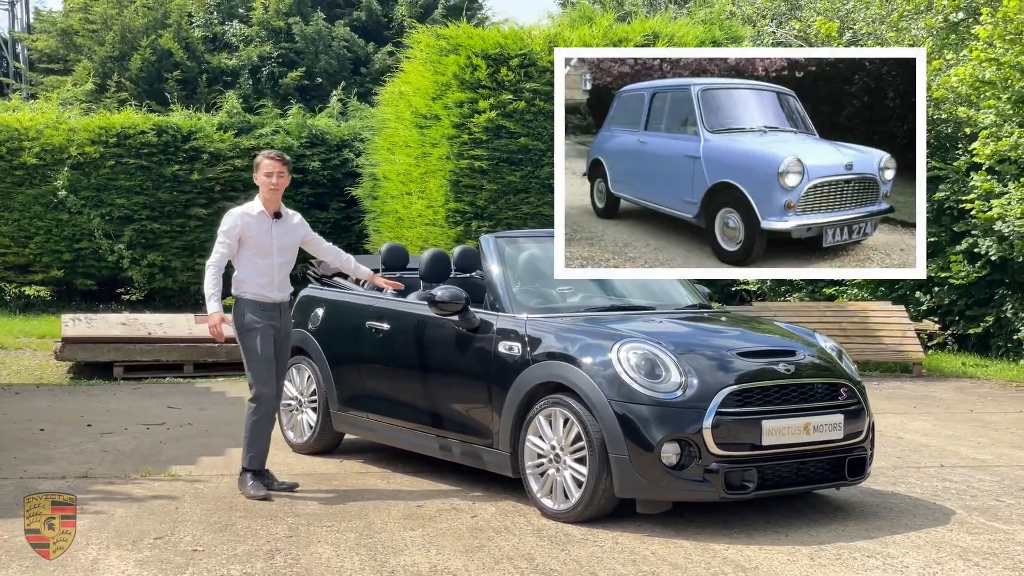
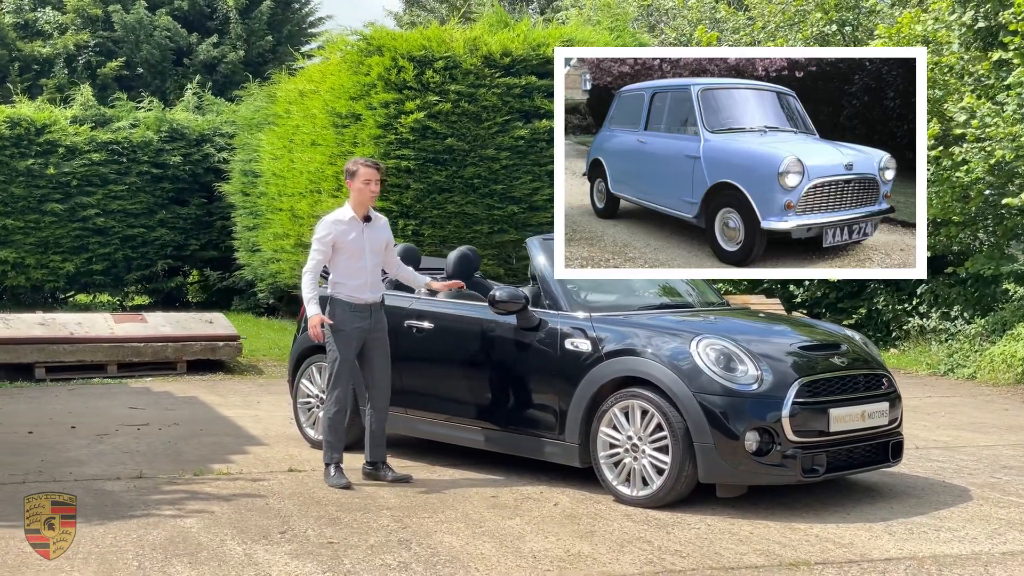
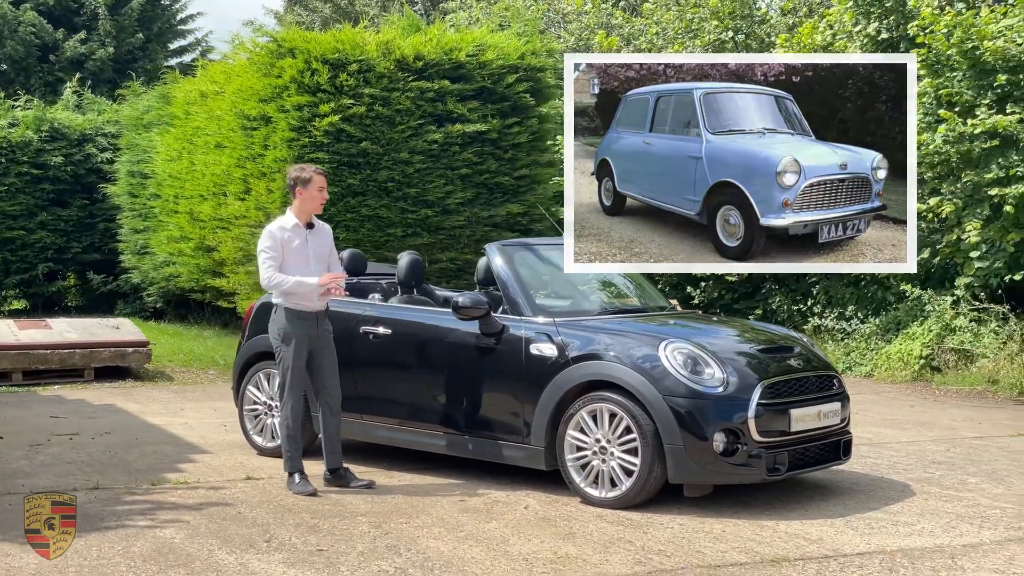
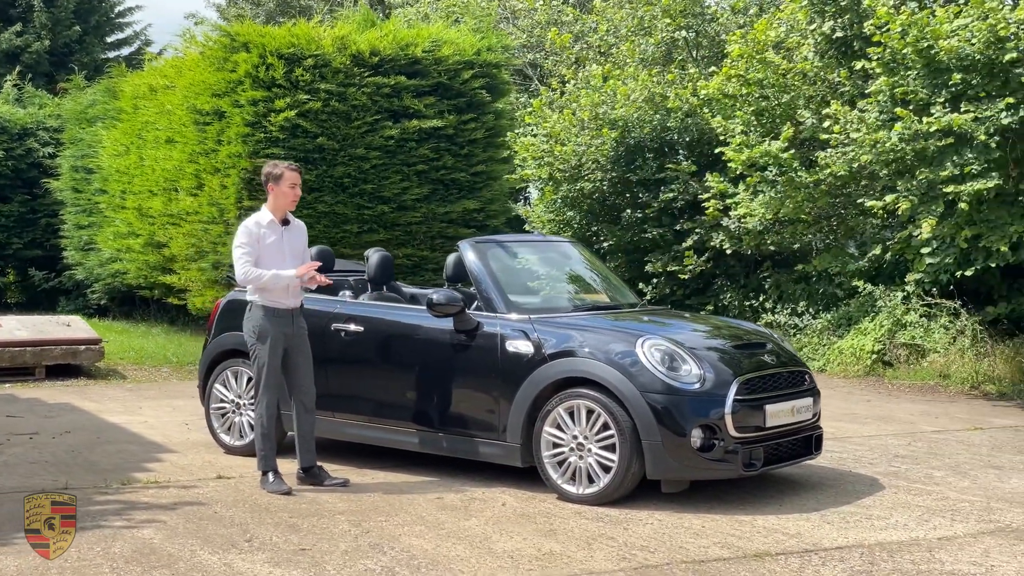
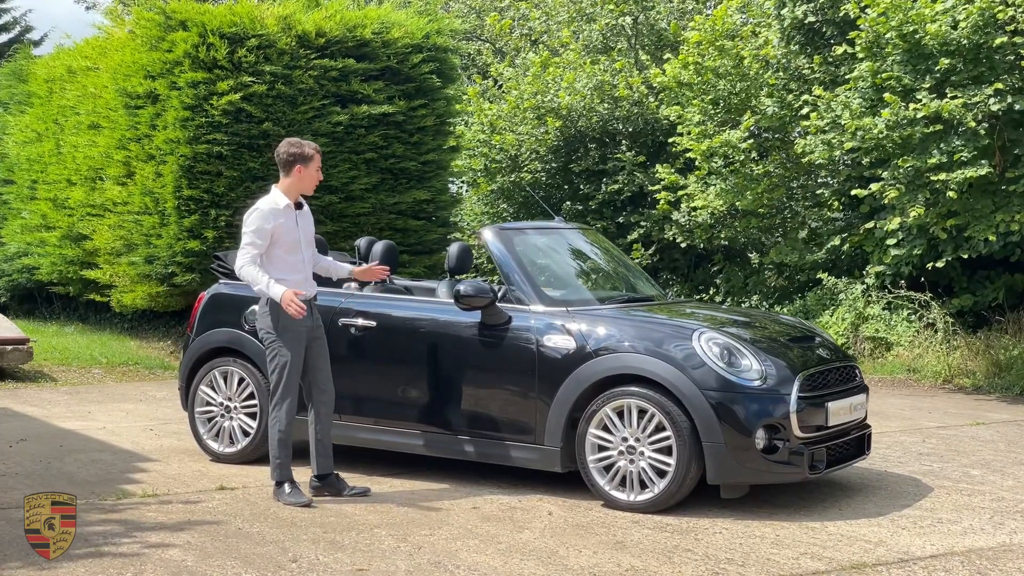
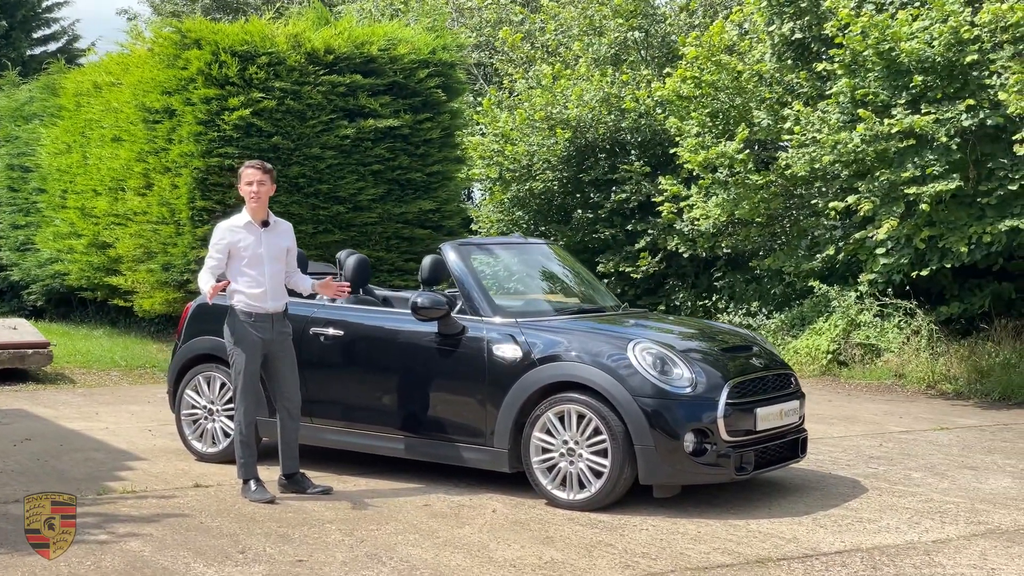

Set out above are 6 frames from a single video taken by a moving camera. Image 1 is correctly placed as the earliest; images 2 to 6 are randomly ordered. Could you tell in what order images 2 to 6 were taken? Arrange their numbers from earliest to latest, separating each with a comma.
2, 3, 4, 6, 5
